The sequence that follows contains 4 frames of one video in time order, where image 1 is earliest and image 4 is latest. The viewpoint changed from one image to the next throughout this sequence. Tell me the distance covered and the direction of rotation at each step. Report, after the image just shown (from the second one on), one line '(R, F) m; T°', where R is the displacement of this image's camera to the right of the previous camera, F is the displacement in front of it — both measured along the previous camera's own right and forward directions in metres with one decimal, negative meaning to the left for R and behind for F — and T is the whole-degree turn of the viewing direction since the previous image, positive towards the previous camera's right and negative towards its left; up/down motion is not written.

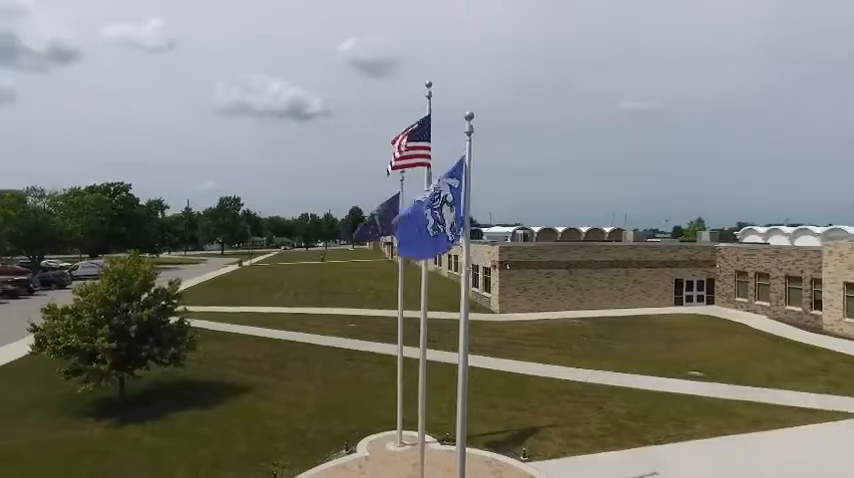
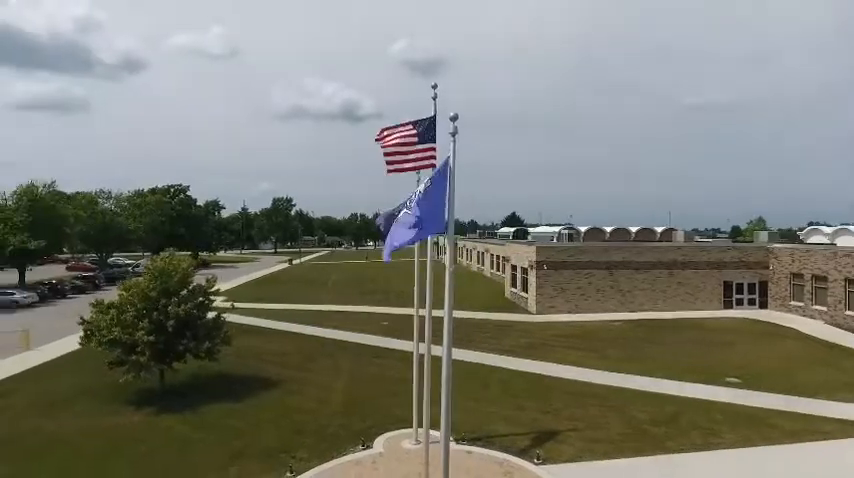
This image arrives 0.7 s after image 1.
(+0.9, 0.0) m; -6°
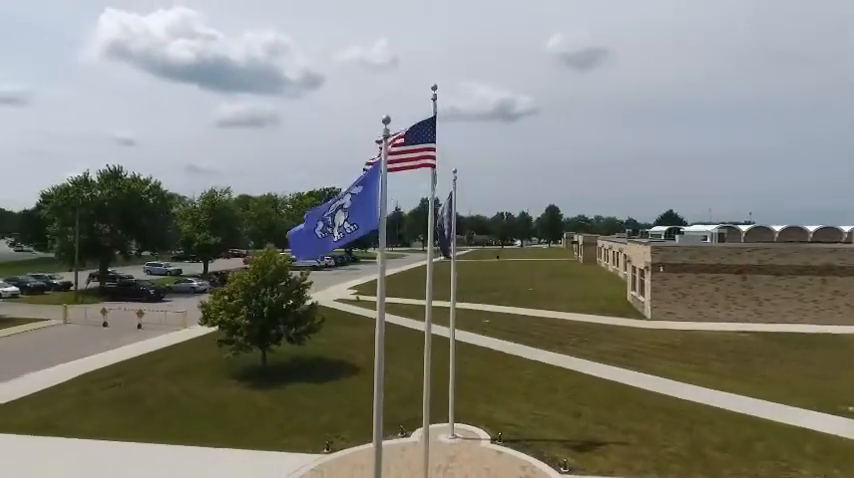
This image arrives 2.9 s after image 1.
(+3.1, +0.2) m; -17°
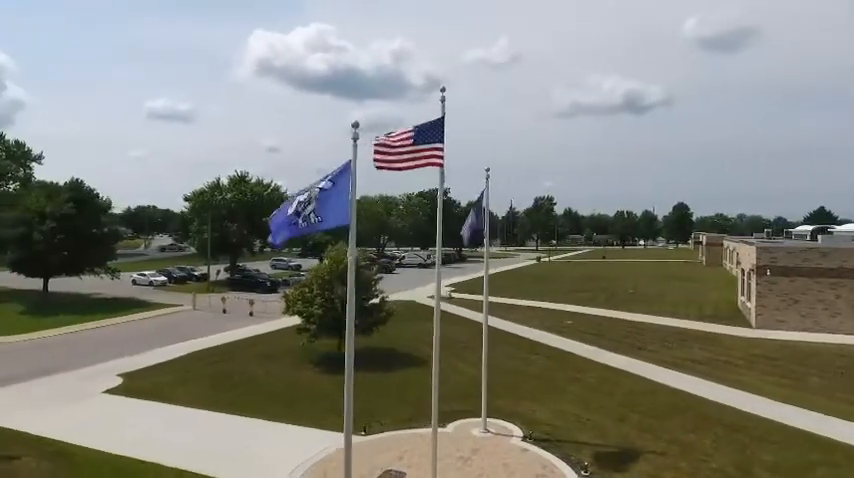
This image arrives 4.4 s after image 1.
(+2.3, -0.2) m; -13°
